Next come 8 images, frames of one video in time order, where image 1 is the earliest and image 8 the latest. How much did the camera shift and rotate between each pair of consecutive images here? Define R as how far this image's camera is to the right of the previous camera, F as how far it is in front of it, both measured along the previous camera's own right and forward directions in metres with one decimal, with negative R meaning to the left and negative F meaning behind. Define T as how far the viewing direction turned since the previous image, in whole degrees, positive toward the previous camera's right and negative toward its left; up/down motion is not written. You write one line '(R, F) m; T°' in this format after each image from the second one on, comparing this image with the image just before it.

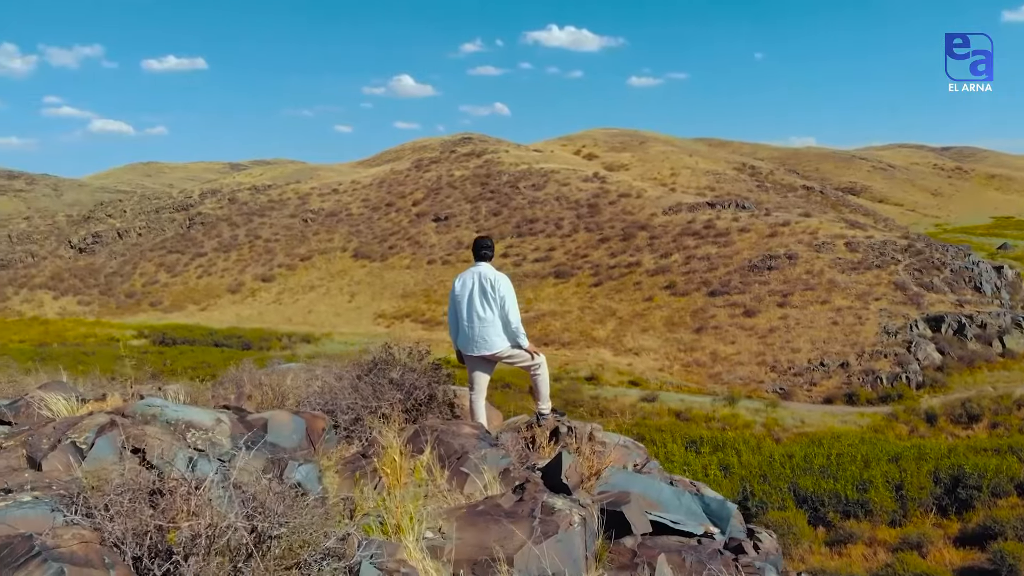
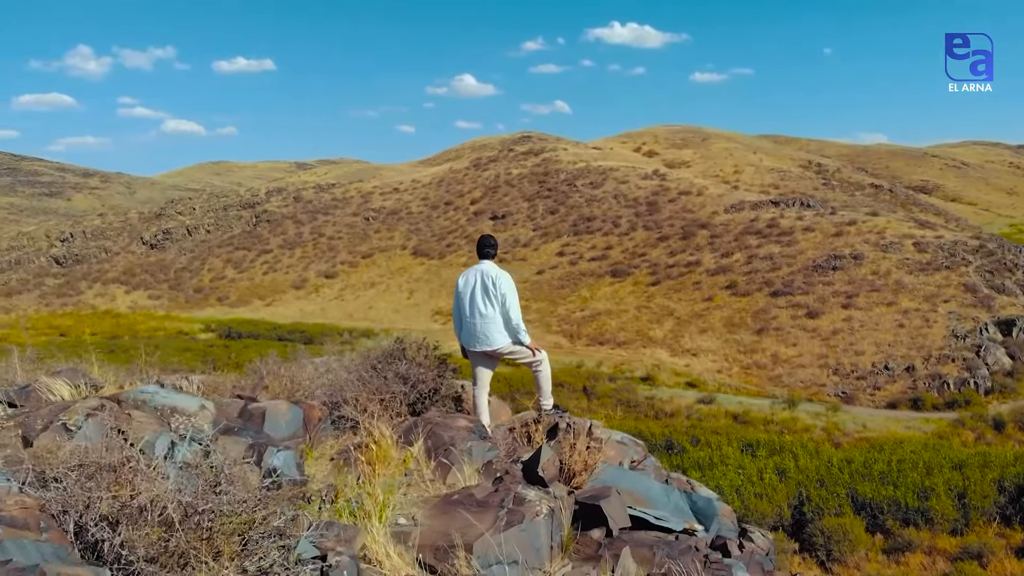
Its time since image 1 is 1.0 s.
(+0.3, -0.1) m; -4°
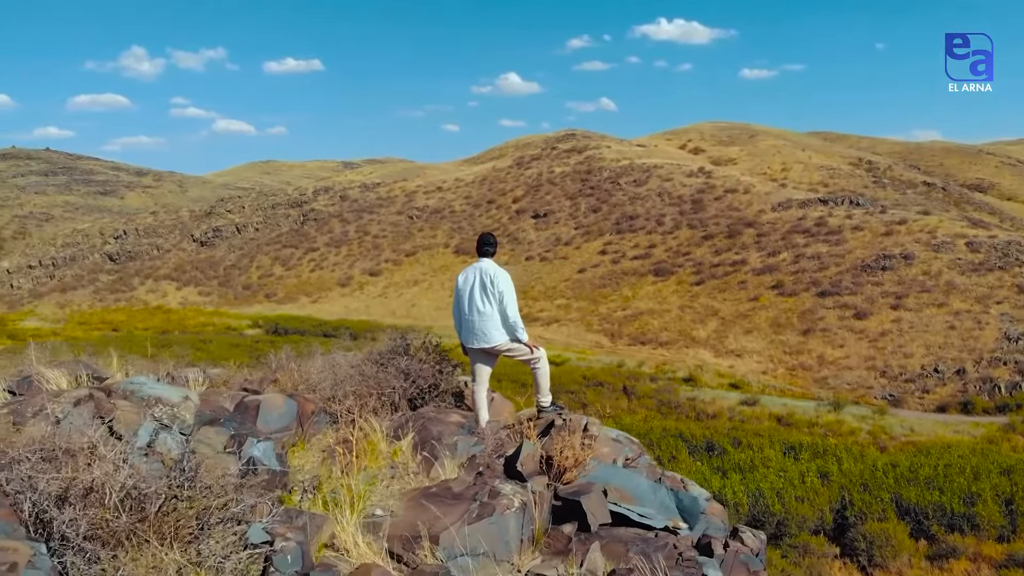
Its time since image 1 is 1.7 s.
(+0.2, 0.0) m; -3°
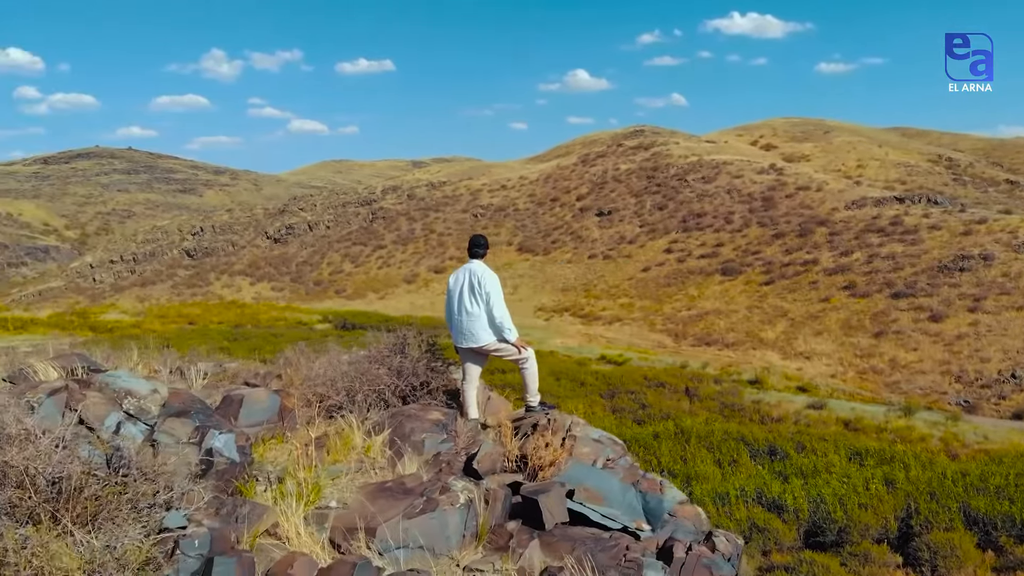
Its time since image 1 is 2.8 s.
(+0.4, -0.1) m; -5°
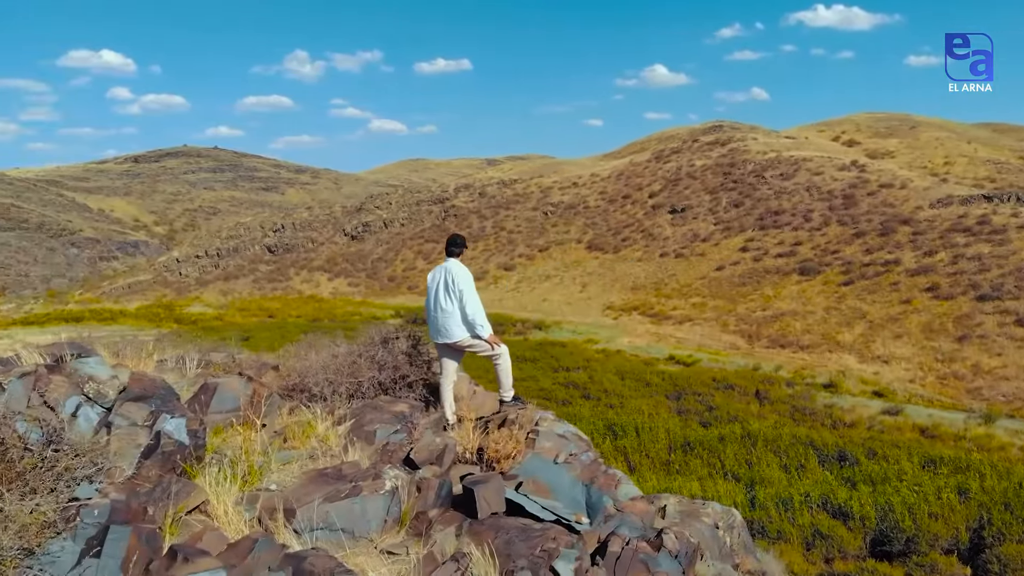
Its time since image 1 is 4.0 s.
(+0.6, -0.1) m; -5°
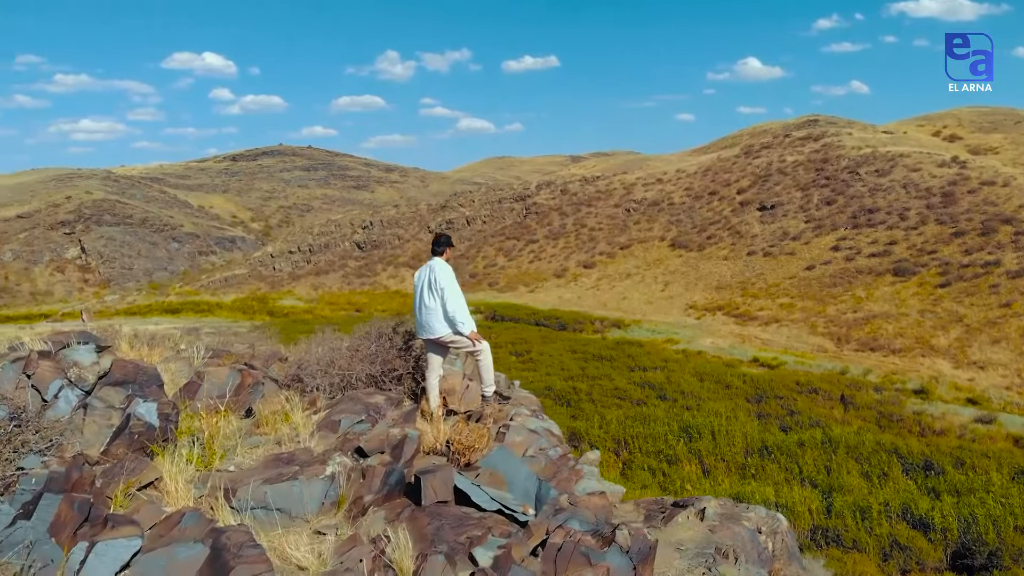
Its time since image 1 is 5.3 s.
(+0.6, -0.1) m; -6°
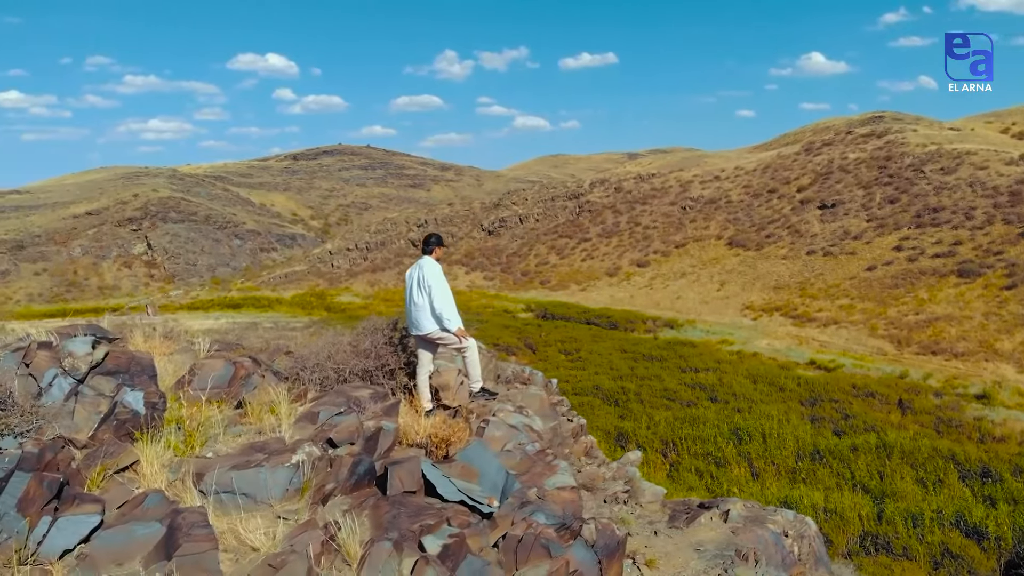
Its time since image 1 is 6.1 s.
(+0.4, -0.1) m; -4°
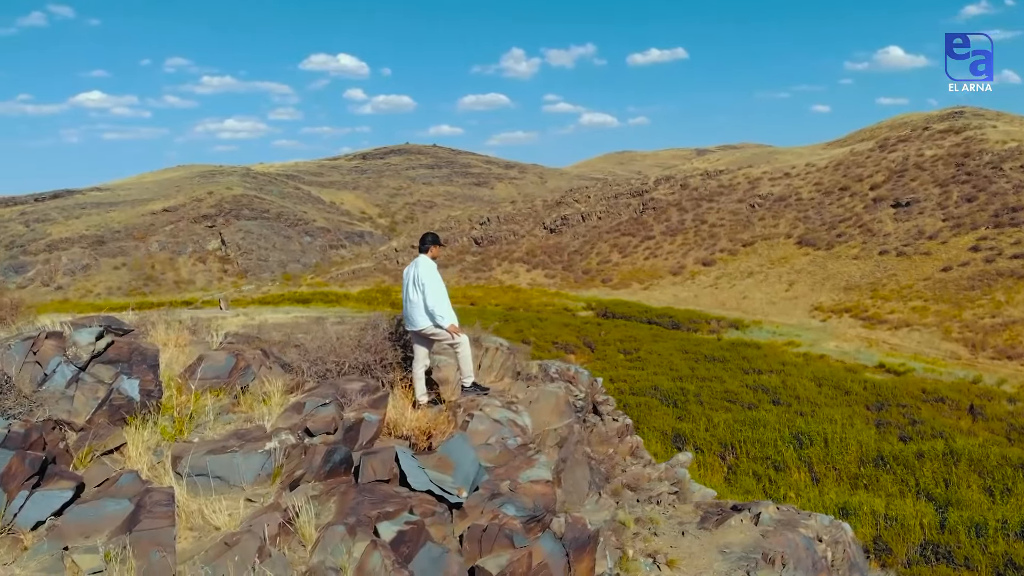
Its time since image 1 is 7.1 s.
(+0.4, -0.1) m; -4°
